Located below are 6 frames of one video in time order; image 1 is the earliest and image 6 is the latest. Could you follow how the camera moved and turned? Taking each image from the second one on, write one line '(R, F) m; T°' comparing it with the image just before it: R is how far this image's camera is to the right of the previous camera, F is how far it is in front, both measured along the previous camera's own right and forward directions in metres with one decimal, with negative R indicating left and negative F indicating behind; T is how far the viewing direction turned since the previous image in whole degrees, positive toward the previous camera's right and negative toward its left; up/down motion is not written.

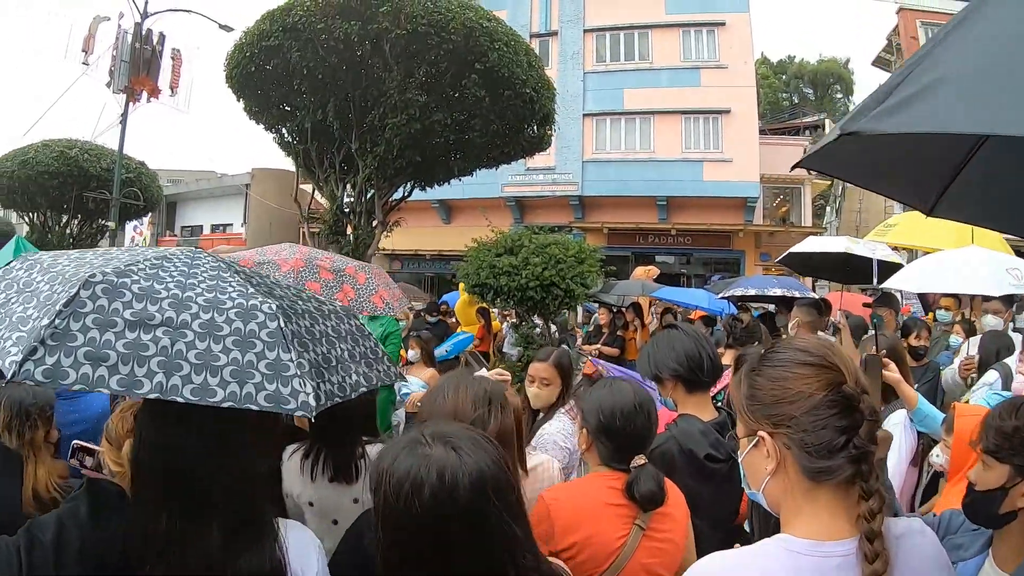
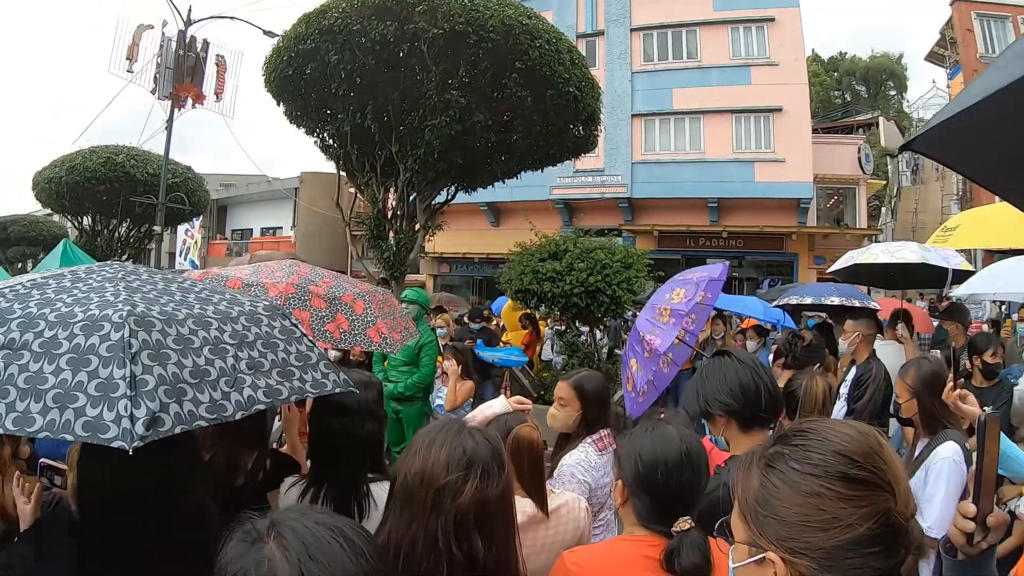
(-0.1, +0.3) m; -3°
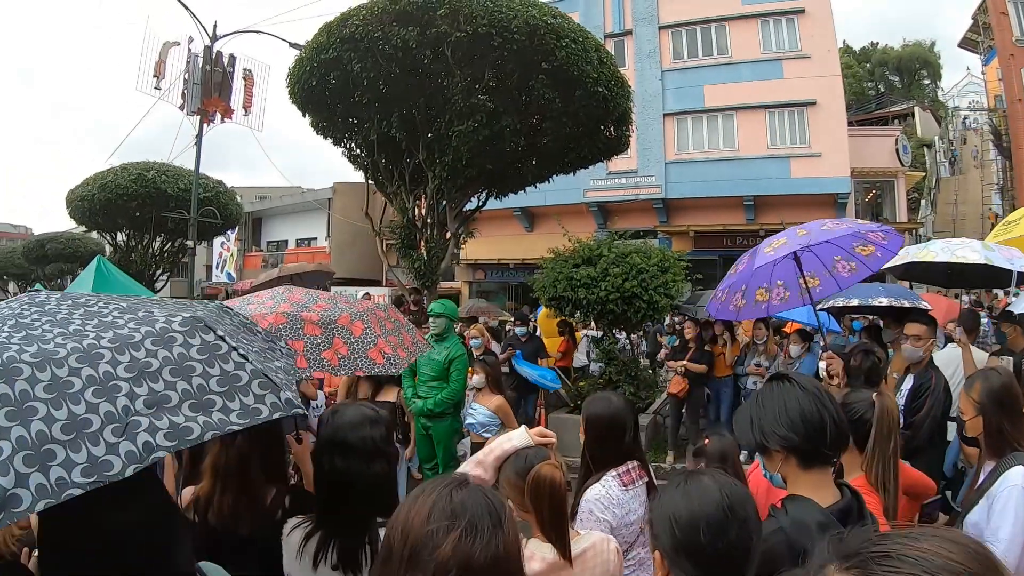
(-0.1, +0.2) m; -2°
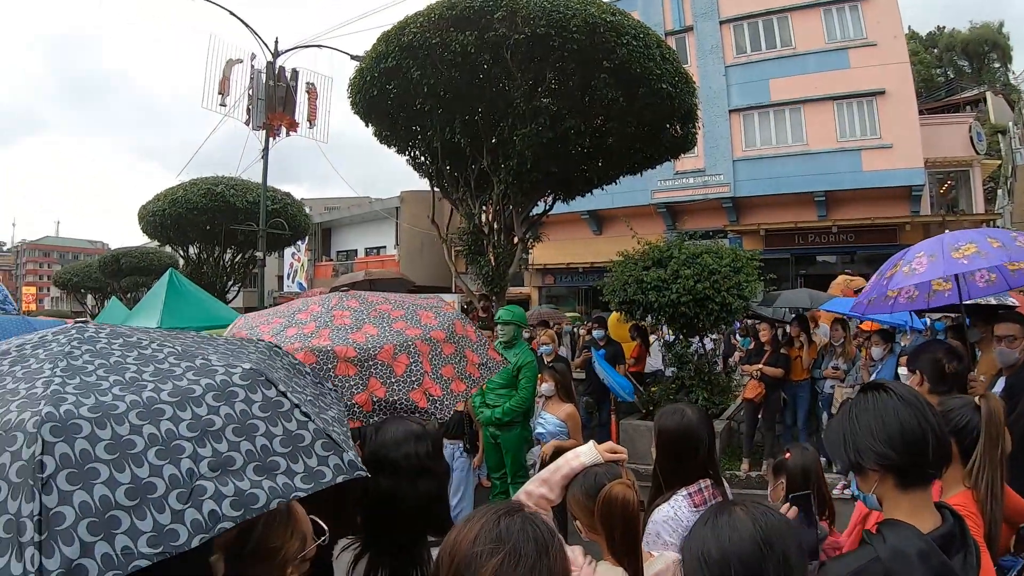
(-0.3, +0.1) m; -4°
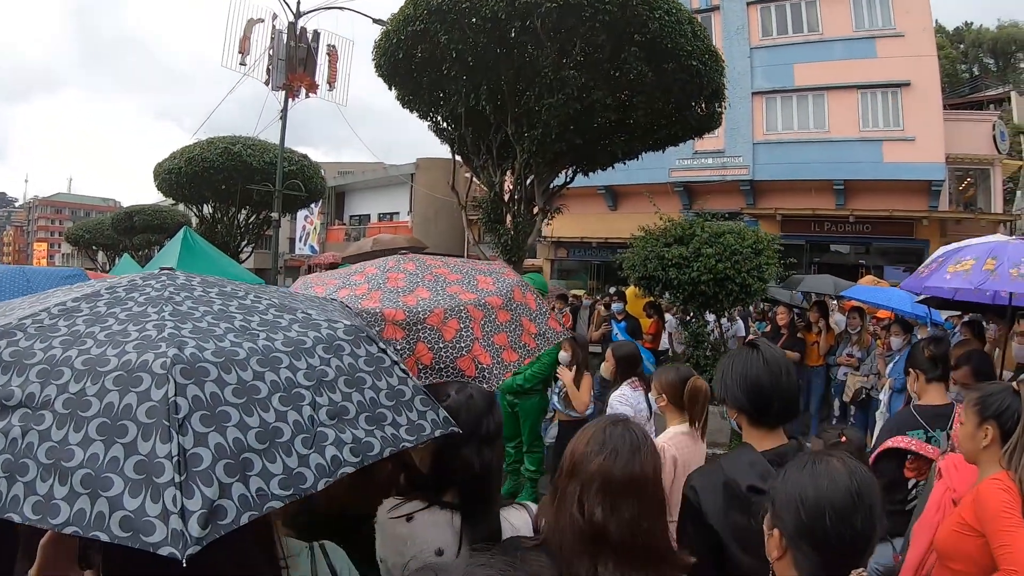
(-0.1, 0.0) m; 0°
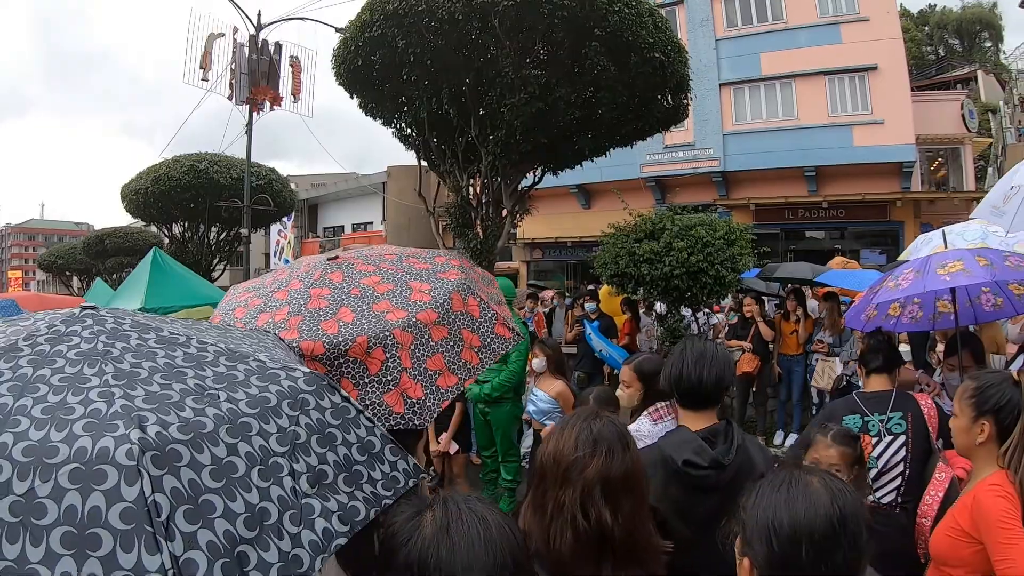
(+0.2, +0.1) m; +1°
